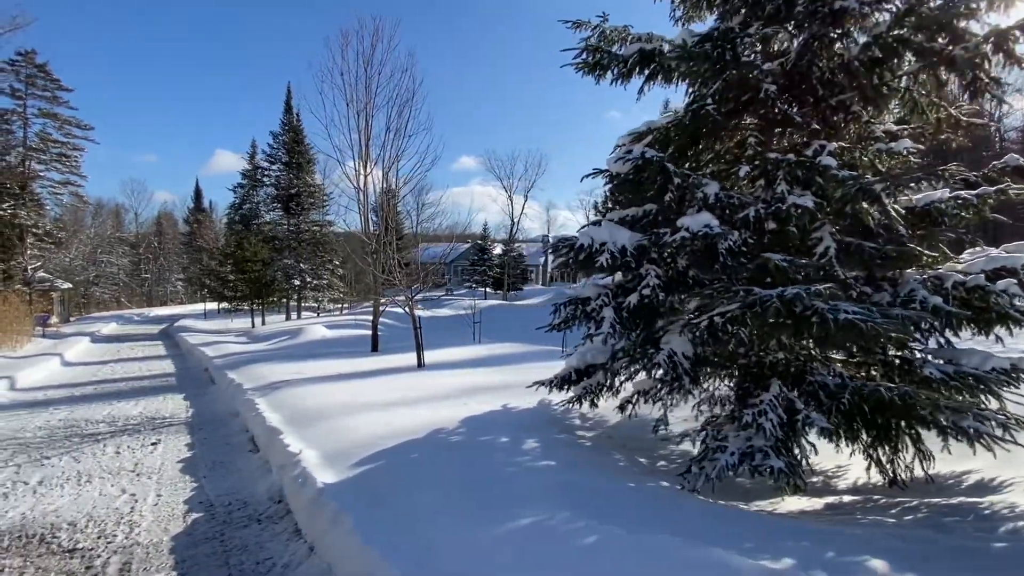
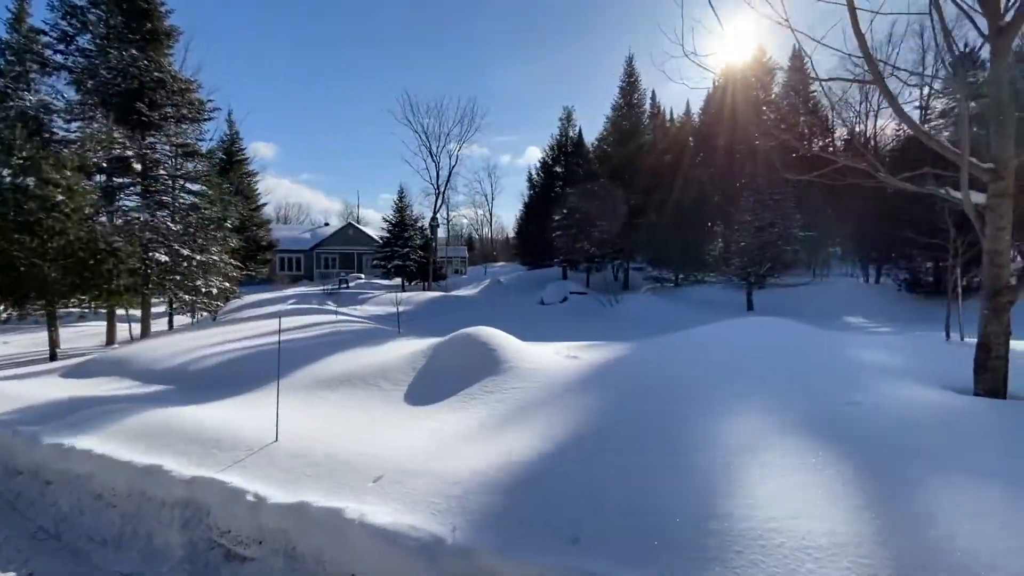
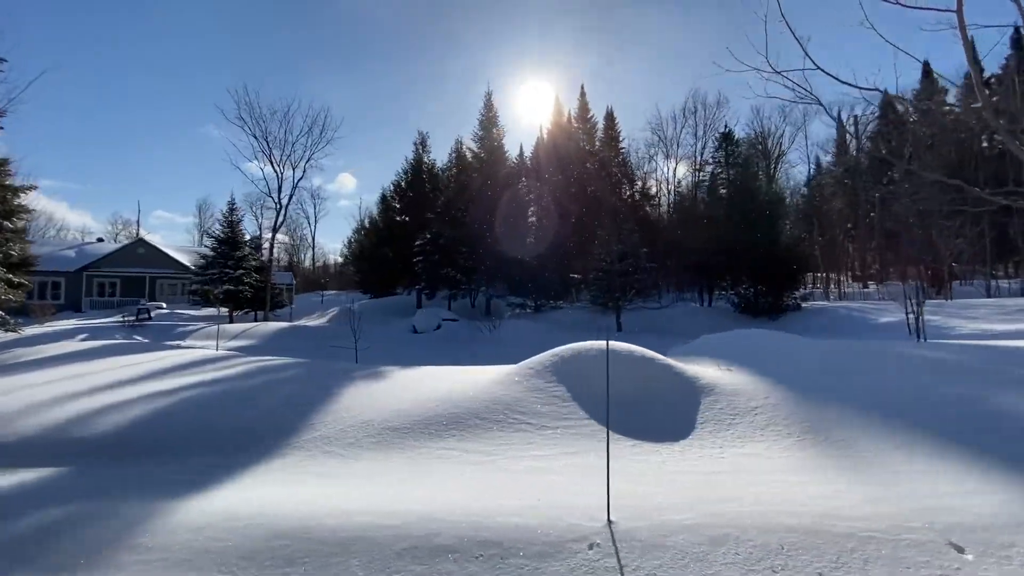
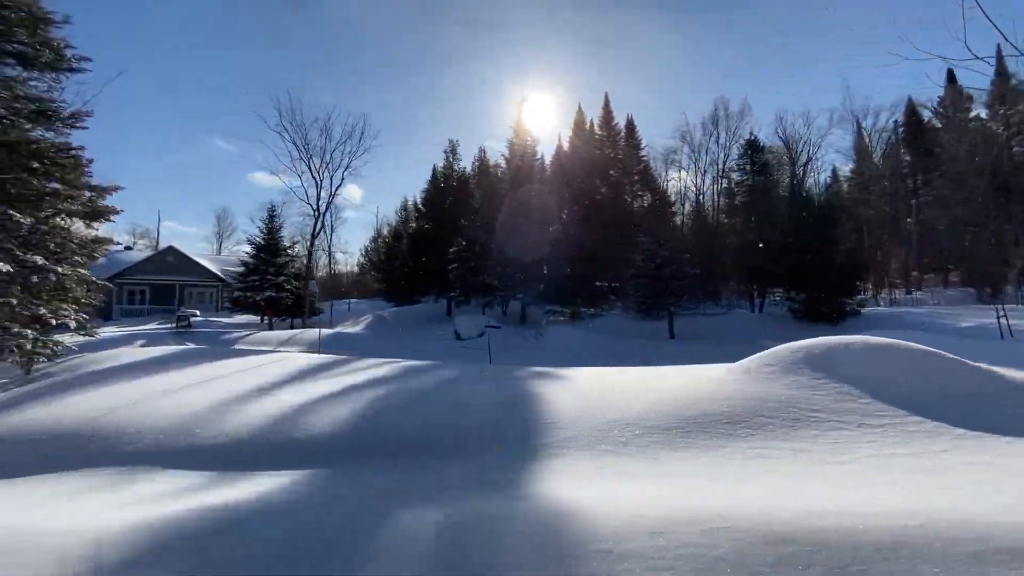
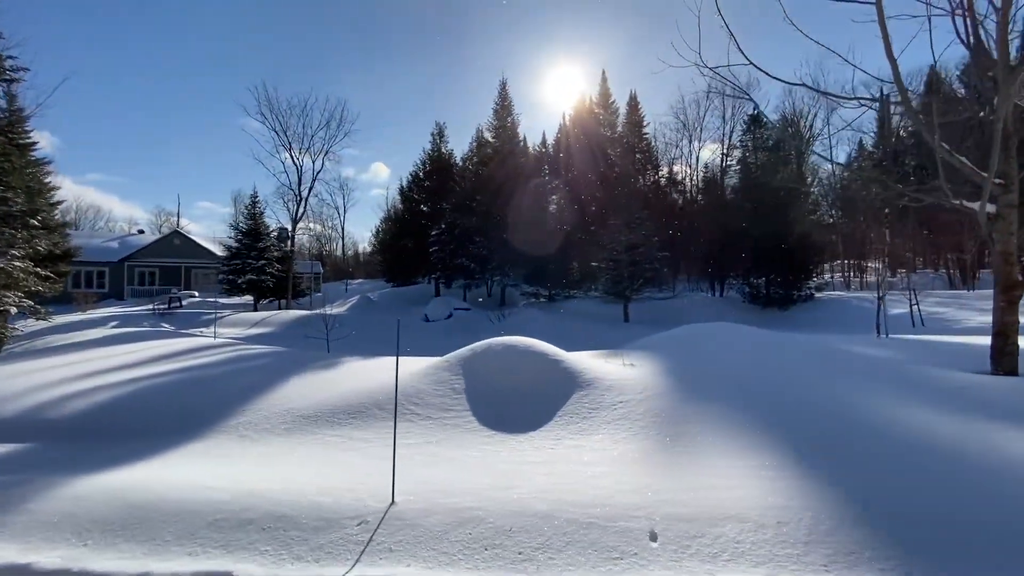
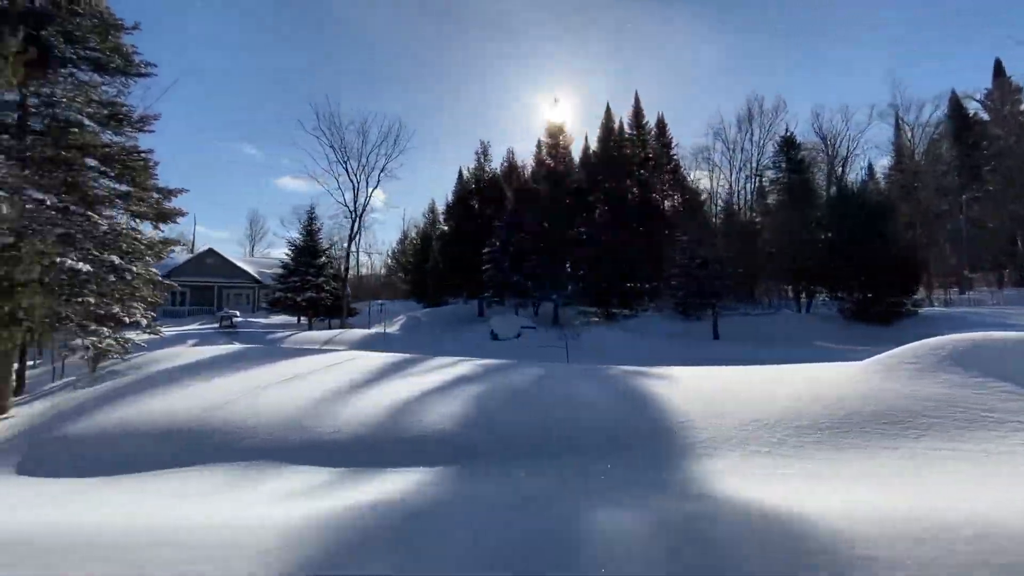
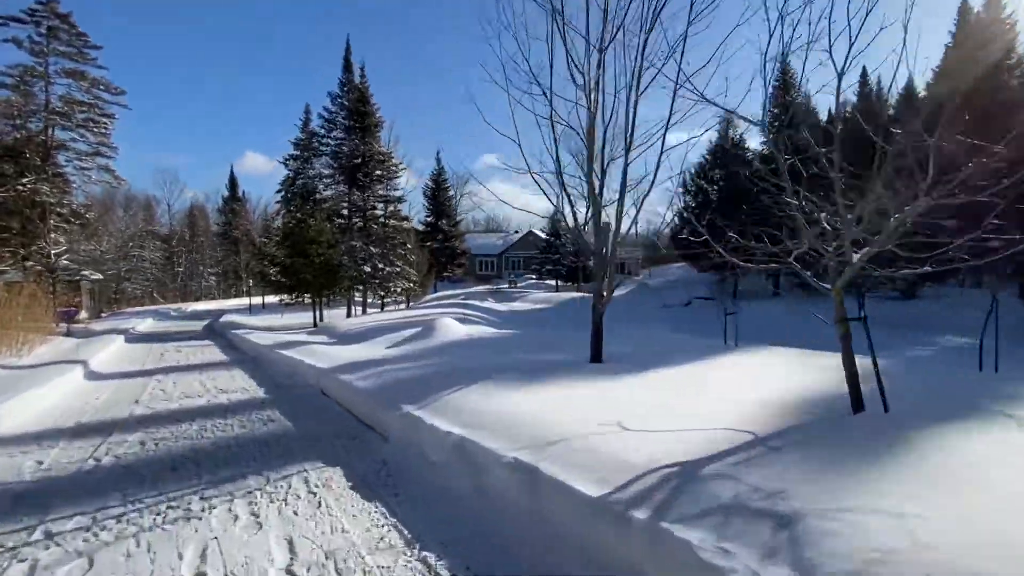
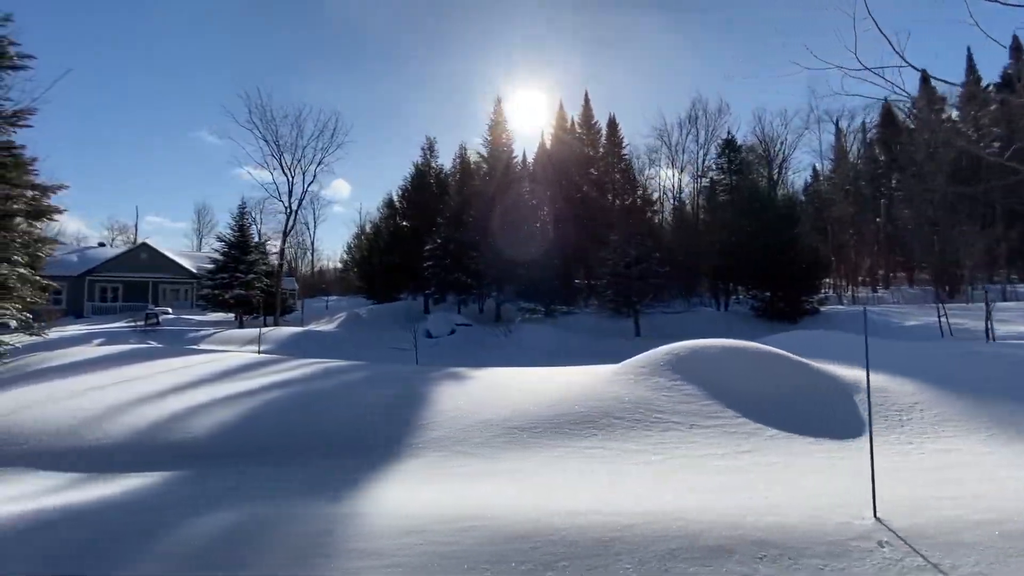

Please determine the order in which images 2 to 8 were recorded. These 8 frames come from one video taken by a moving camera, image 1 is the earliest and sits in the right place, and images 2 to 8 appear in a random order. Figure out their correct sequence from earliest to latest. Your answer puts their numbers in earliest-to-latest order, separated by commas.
7, 2, 5, 3, 8, 4, 6
